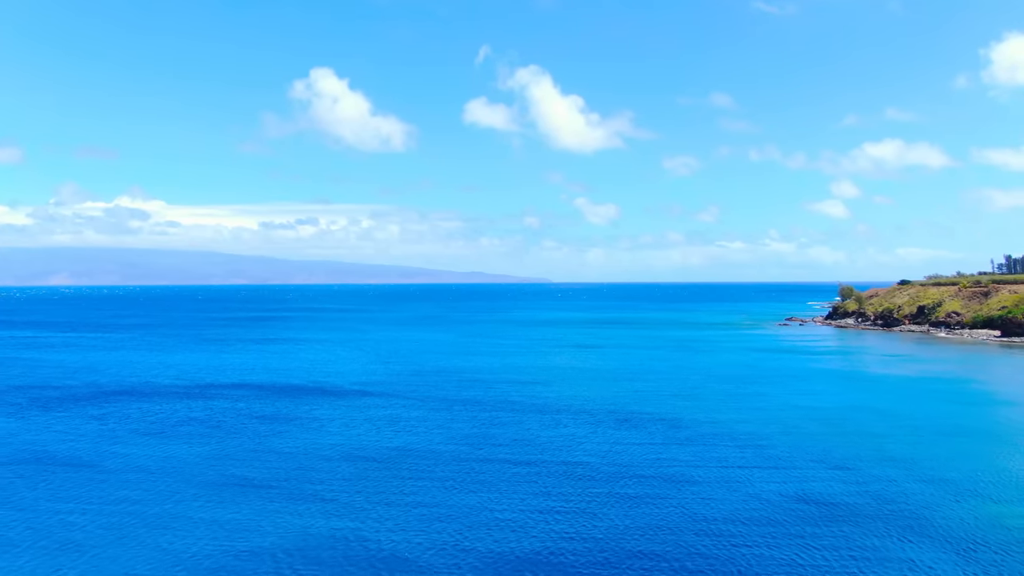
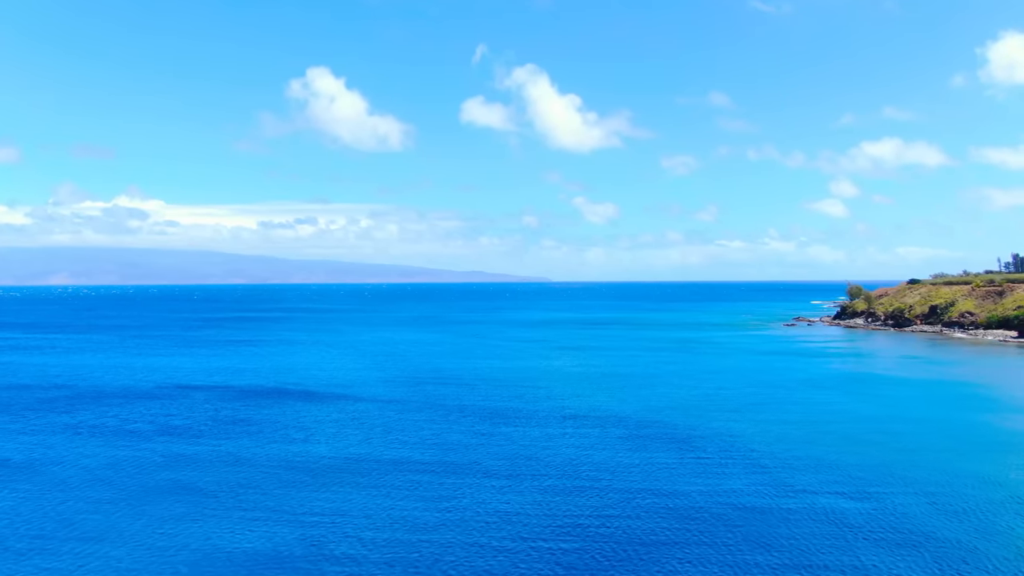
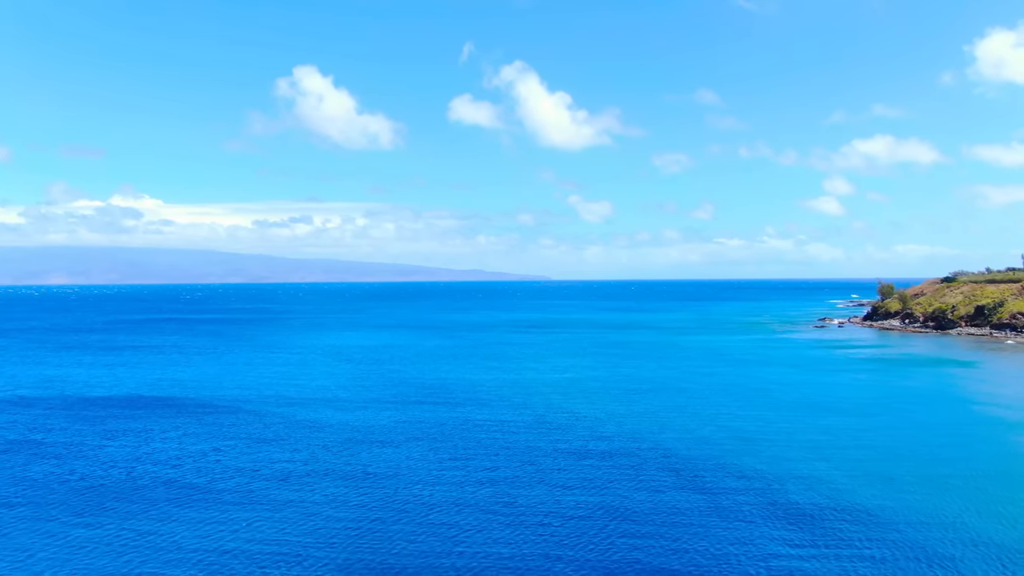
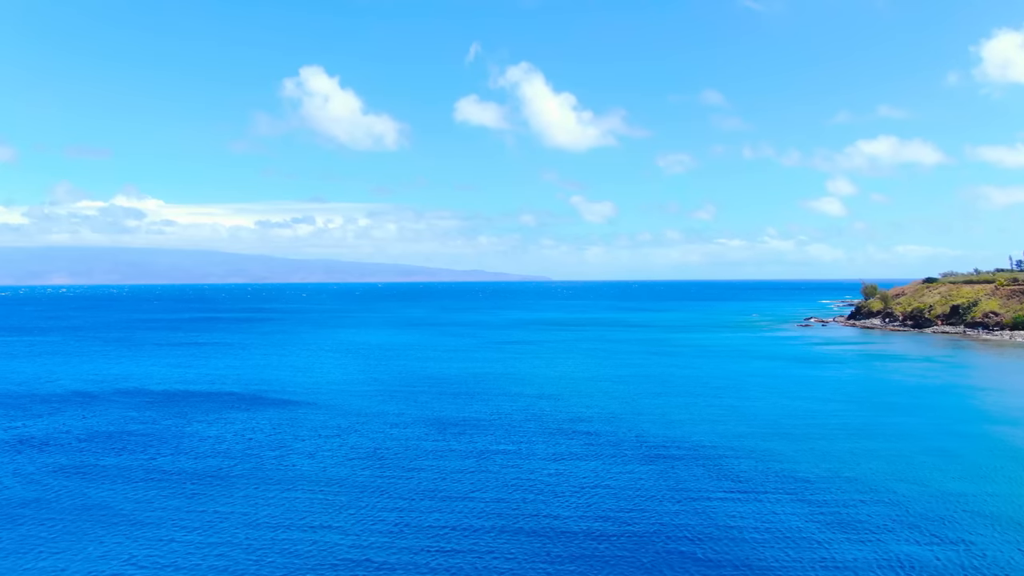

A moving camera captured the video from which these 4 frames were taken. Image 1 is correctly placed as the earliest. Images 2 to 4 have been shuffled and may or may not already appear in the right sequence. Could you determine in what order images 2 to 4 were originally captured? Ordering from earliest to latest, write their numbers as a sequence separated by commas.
2, 4, 3
